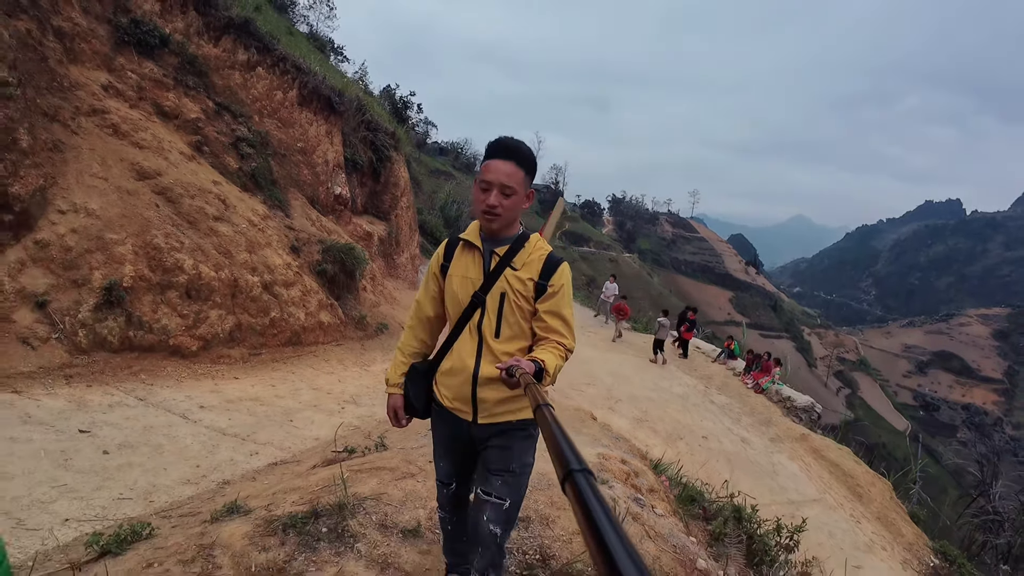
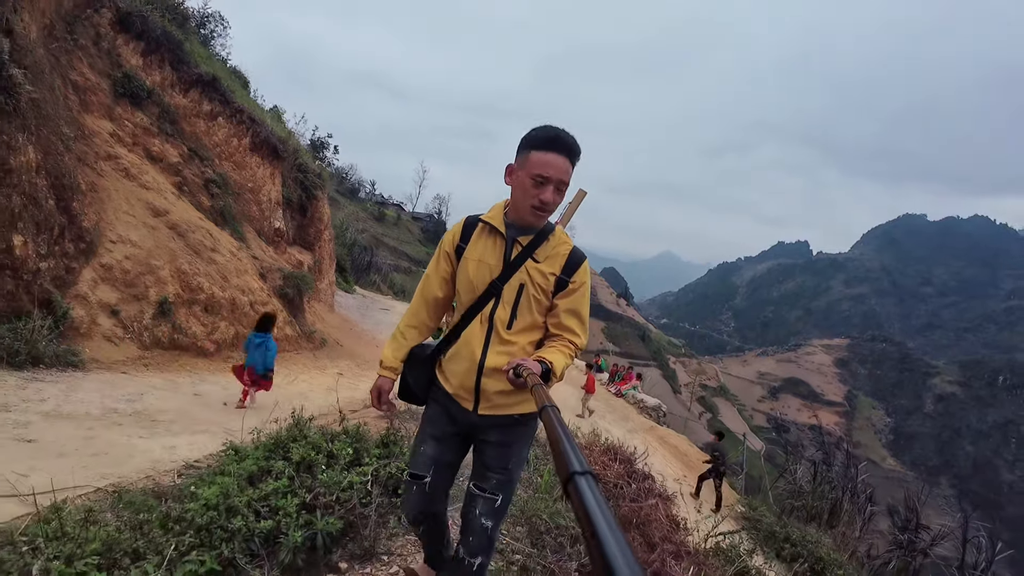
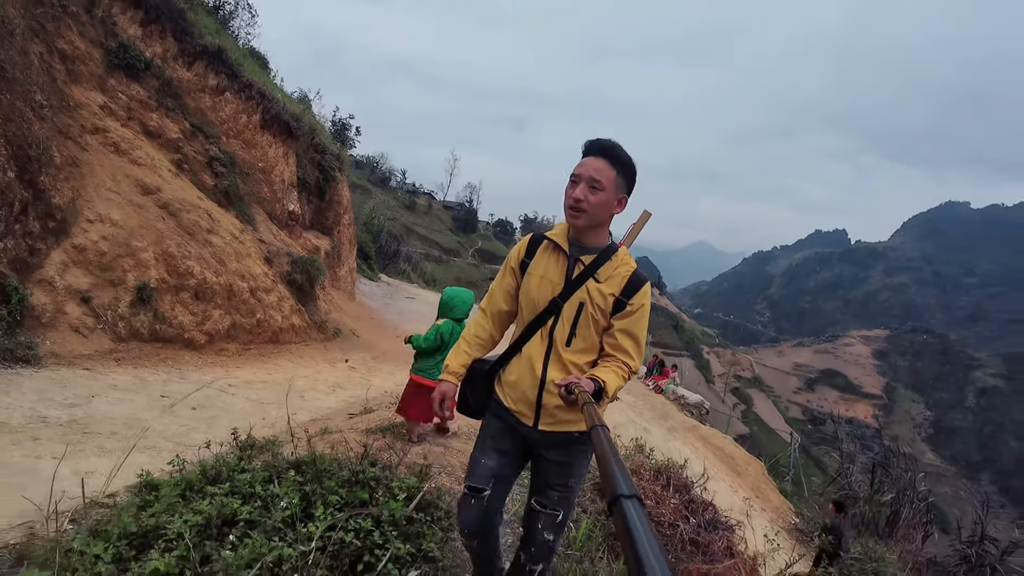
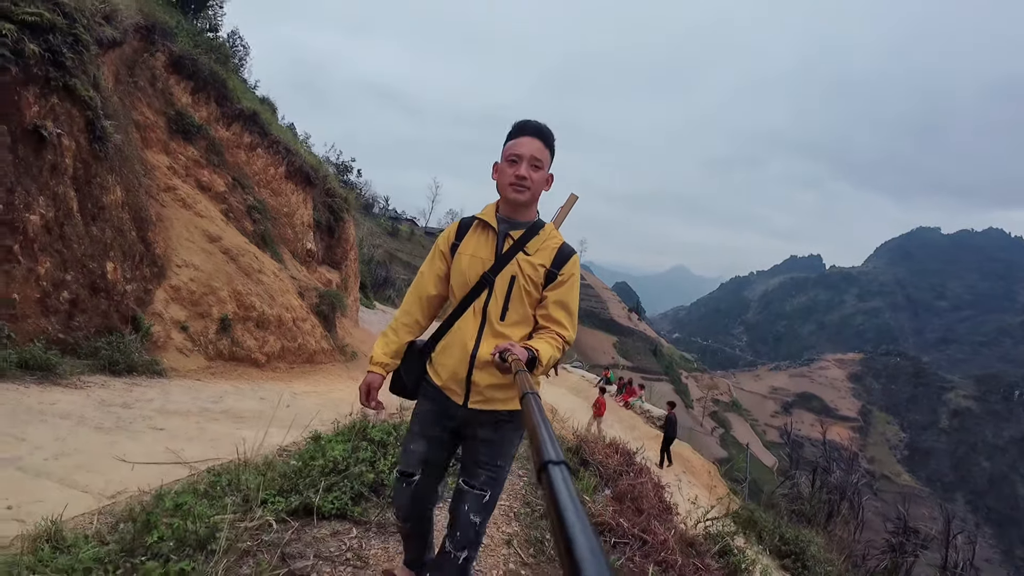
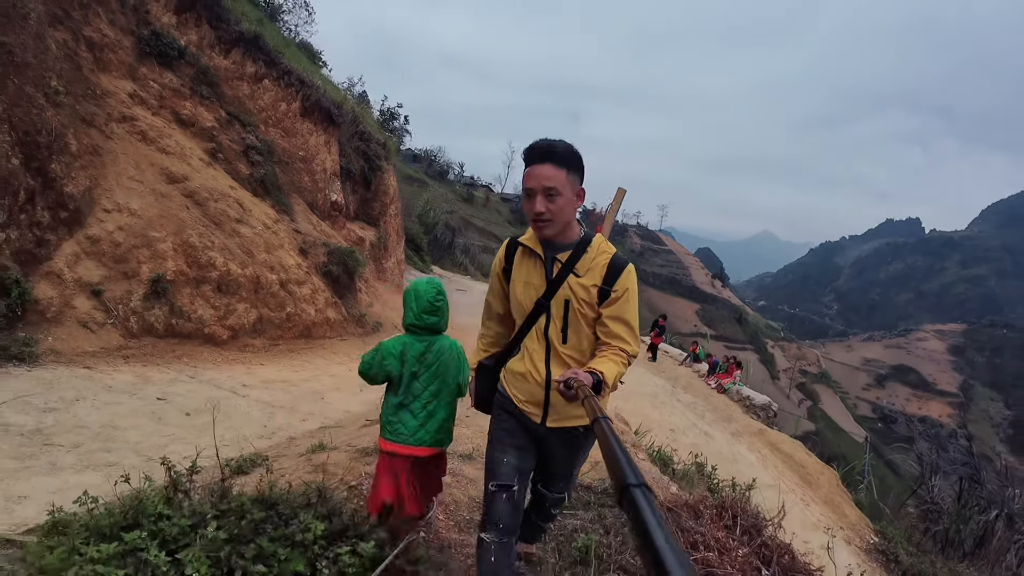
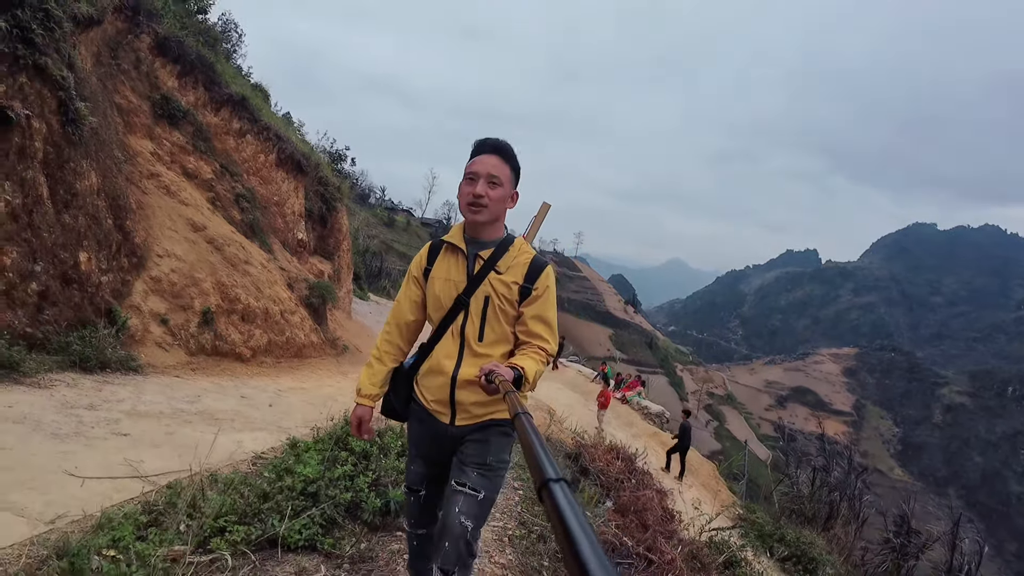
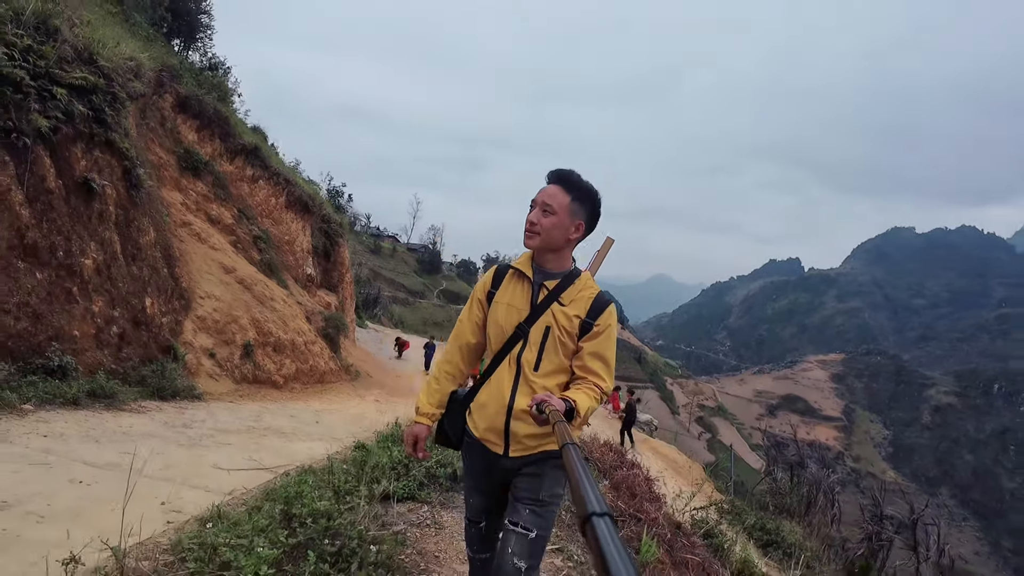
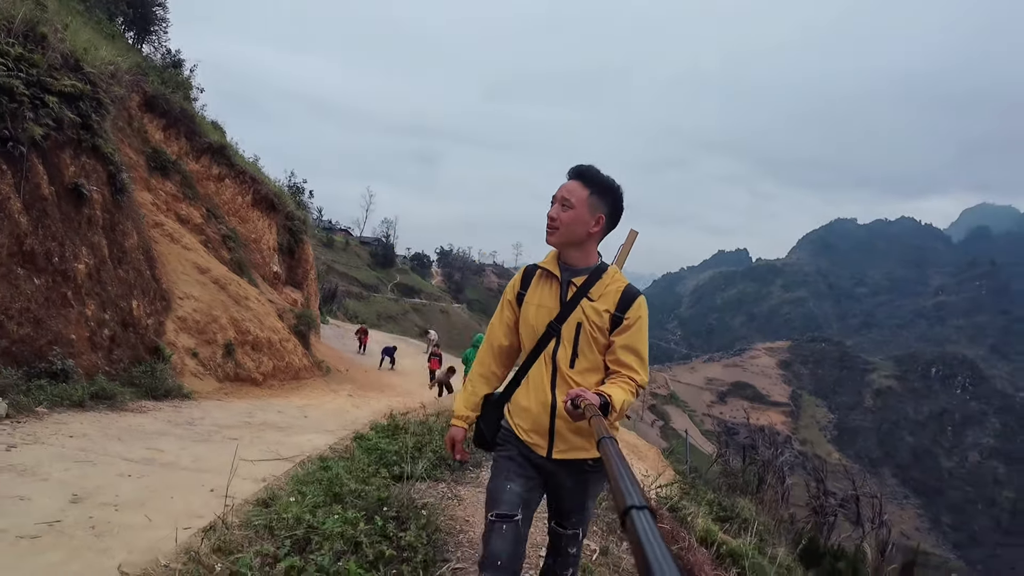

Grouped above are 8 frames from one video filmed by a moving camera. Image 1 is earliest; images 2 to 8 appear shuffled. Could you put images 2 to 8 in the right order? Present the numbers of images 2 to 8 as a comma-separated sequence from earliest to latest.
5, 3, 2, 6, 4, 7, 8
